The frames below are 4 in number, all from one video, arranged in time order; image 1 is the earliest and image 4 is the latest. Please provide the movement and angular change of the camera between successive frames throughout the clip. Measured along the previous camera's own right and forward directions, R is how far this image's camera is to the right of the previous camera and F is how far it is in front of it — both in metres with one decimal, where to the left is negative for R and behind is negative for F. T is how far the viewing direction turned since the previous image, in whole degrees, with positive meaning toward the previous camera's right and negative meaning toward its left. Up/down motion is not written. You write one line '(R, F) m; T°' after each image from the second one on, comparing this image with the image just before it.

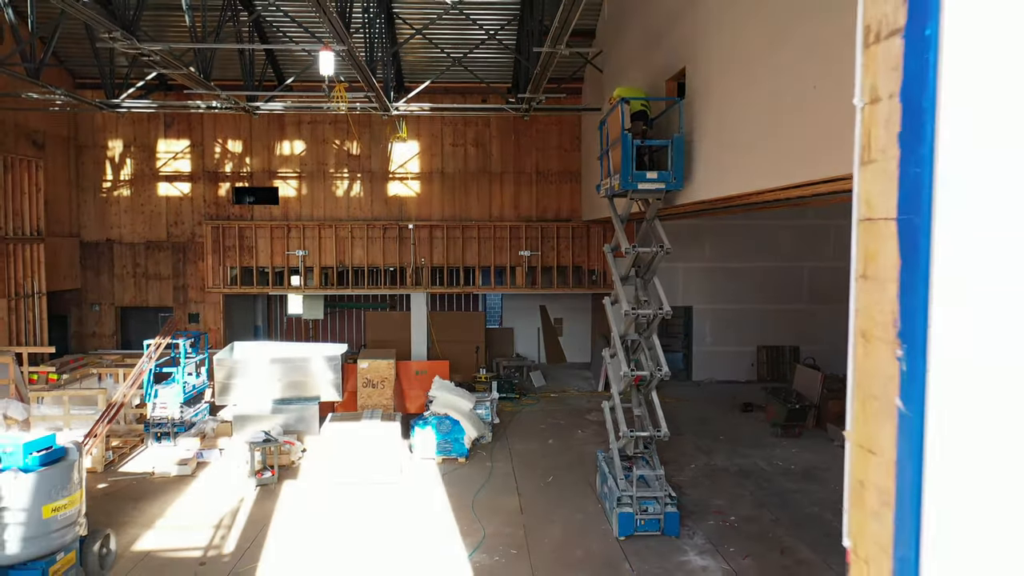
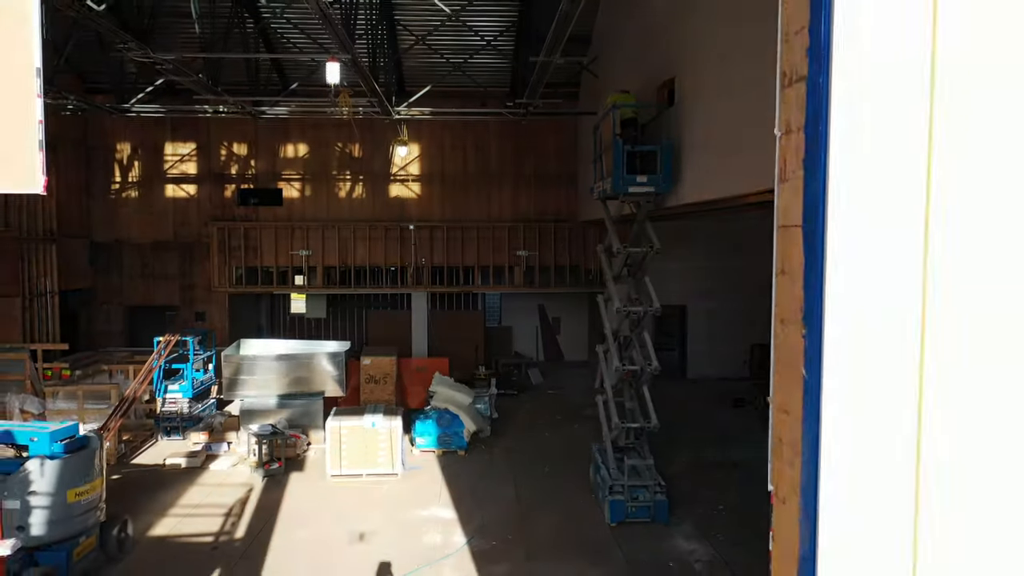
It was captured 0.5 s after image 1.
(0.0, -0.4) m; 0°
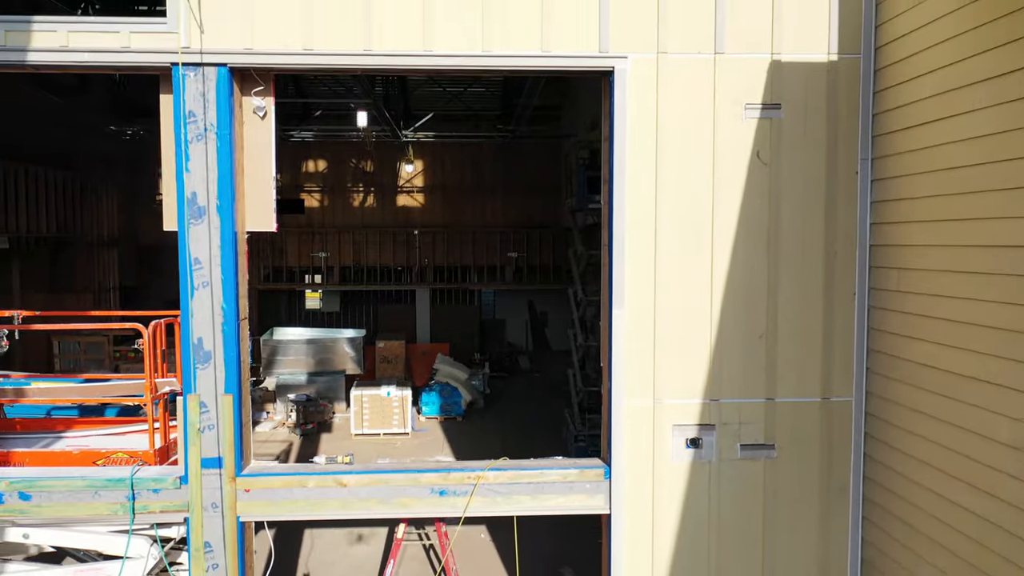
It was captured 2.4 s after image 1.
(+0.1, -2.5) m; 0°
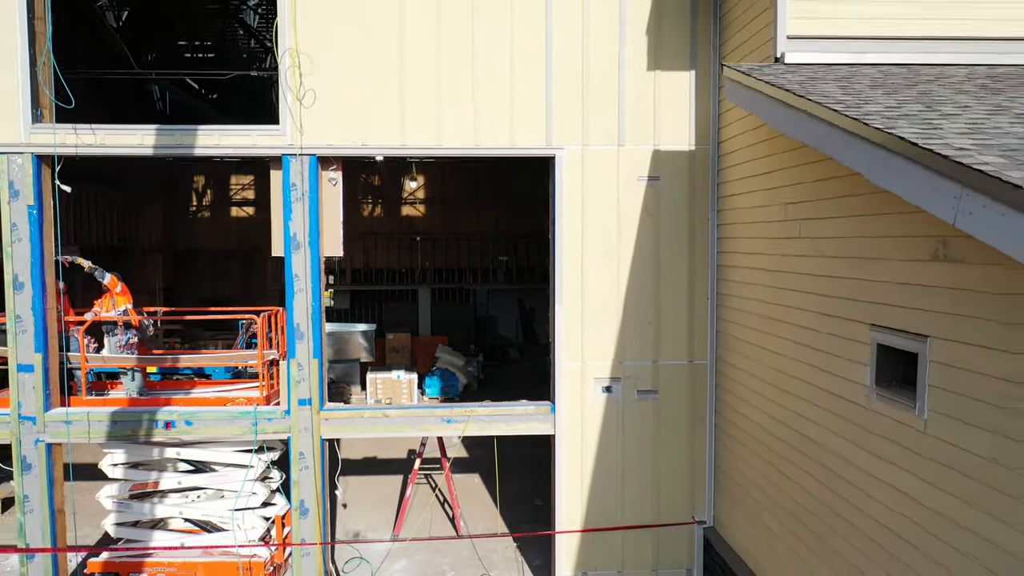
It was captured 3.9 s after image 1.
(+0.1, -2.6) m; 0°
